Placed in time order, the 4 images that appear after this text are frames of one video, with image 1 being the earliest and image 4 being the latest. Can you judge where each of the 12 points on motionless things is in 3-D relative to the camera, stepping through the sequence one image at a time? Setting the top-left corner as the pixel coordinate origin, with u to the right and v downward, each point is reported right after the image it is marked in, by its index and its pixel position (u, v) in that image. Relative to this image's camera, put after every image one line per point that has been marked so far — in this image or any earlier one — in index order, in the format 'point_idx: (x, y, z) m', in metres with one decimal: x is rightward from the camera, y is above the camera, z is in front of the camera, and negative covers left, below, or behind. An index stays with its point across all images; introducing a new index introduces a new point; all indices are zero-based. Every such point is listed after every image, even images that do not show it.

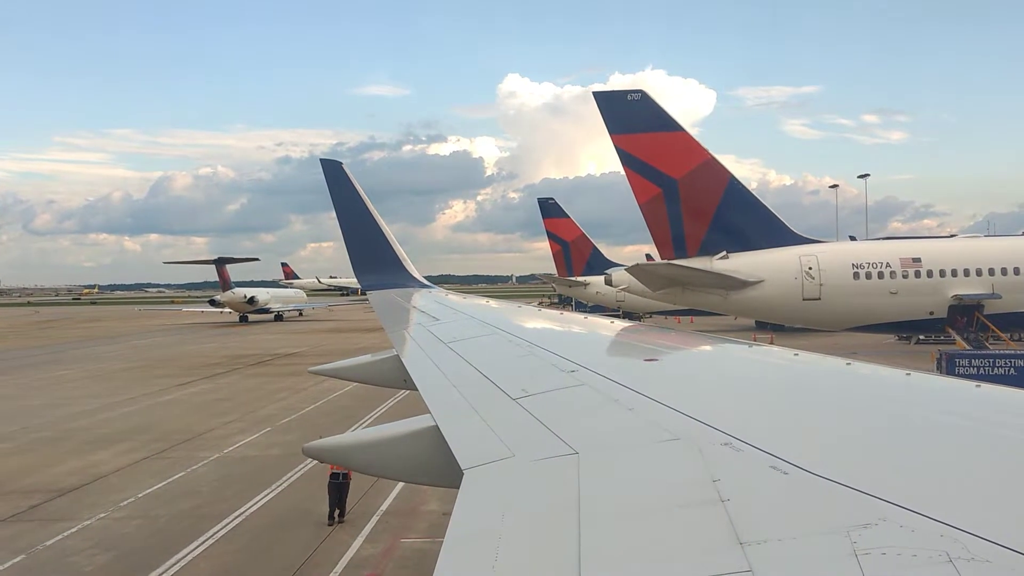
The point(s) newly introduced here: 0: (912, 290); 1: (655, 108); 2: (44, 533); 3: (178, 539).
0: (+10.8, -0.1, +16.9) m
1: (+3.8, +4.7, +16.8) m
2: (-3.9, -2.1, +5.4) m
3: (-2.7, -2.0, +5.2) m
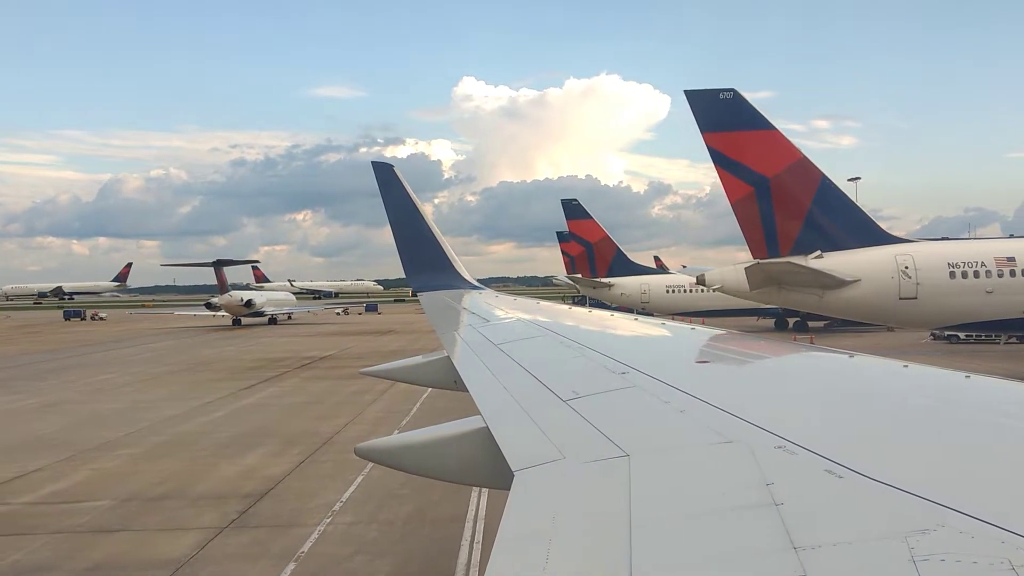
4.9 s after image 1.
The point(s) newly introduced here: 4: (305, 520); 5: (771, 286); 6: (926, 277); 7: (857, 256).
0: (+13.1, 0.0, +16.5) m
1: (+6.1, +4.8, +16.5) m
2: (-1.8, -2.1, +5.2) m
3: (-0.6, -2.0, +5.0) m
4: (-1.9, -2.1, +5.7) m
5: (+6.8, 0.0, +16.6) m
6: (+10.5, +0.3, +16.0) m
7: (+8.9, +0.8, +16.2) m
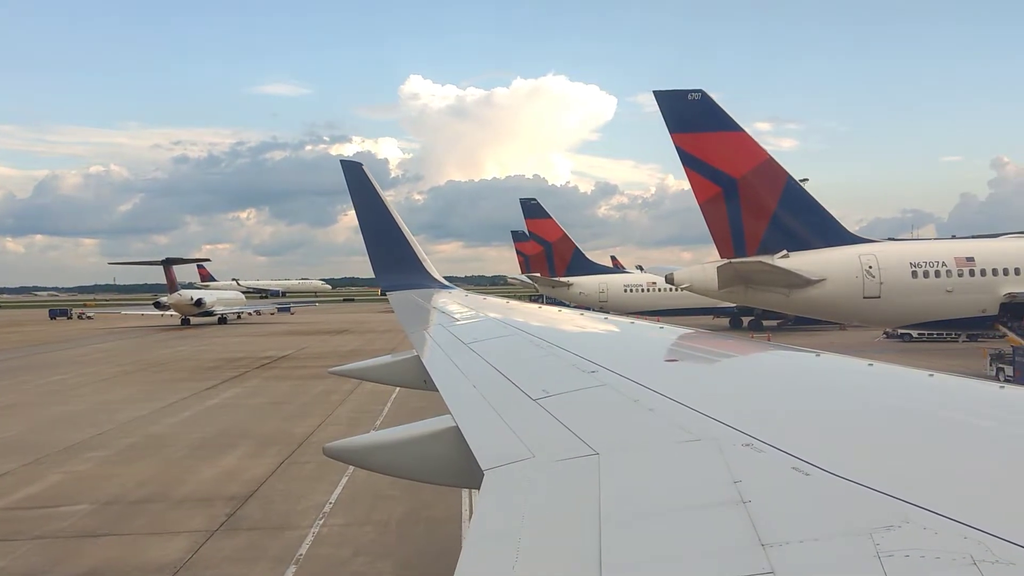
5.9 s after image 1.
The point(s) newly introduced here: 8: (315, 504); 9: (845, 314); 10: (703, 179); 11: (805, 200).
0: (+12.4, 0.0, +17.3) m
1: (+5.4, +4.8, +16.9) m
2: (-1.8, -2.1, +5.1) m
3: (-0.6, -2.0, +5.0) m
4: (-1.9, -2.1, +5.6) m
5: (+6.1, +0.1, +17.0) m
6: (+9.9, +0.3, +16.6) m
7: (+8.2, +0.8, +16.7) m
8: (-2.0, -2.1, +6.3) m
9: (+8.8, -0.7, +16.7) m
10: (+5.1, +2.9, +17.0) m
11: (+7.9, +2.4, +17.0) m
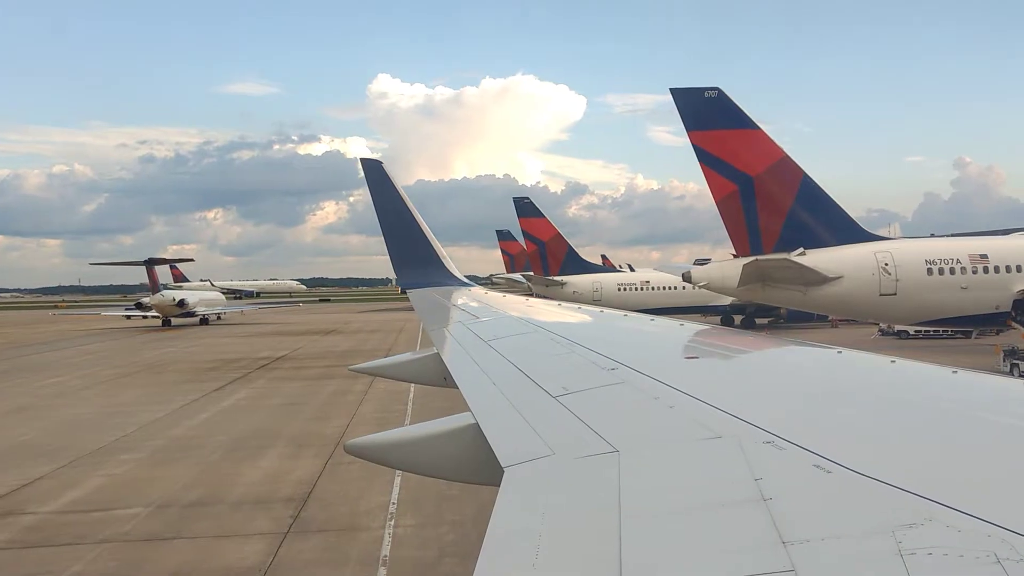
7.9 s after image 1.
0: (+12.9, +0.1, +17.3) m
1: (+5.9, +4.8, +16.9) m
2: (-1.2, -2.0, +5.1) m
3: (+0.1, -2.0, +4.9) m
4: (-1.3, -2.1, +5.5) m
5: (+6.6, +0.1, +17.0) m
6: (+10.4, +0.4, +16.6) m
7: (+8.7, +0.9, +16.7) m
8: (-1.3, -2.1, +6.2) m
9: (+9.3, -0.6, +16.7) m
10: (+5.6, +3.0, +17.0) m
11: (+8.4, +2.4, +17.0) m
